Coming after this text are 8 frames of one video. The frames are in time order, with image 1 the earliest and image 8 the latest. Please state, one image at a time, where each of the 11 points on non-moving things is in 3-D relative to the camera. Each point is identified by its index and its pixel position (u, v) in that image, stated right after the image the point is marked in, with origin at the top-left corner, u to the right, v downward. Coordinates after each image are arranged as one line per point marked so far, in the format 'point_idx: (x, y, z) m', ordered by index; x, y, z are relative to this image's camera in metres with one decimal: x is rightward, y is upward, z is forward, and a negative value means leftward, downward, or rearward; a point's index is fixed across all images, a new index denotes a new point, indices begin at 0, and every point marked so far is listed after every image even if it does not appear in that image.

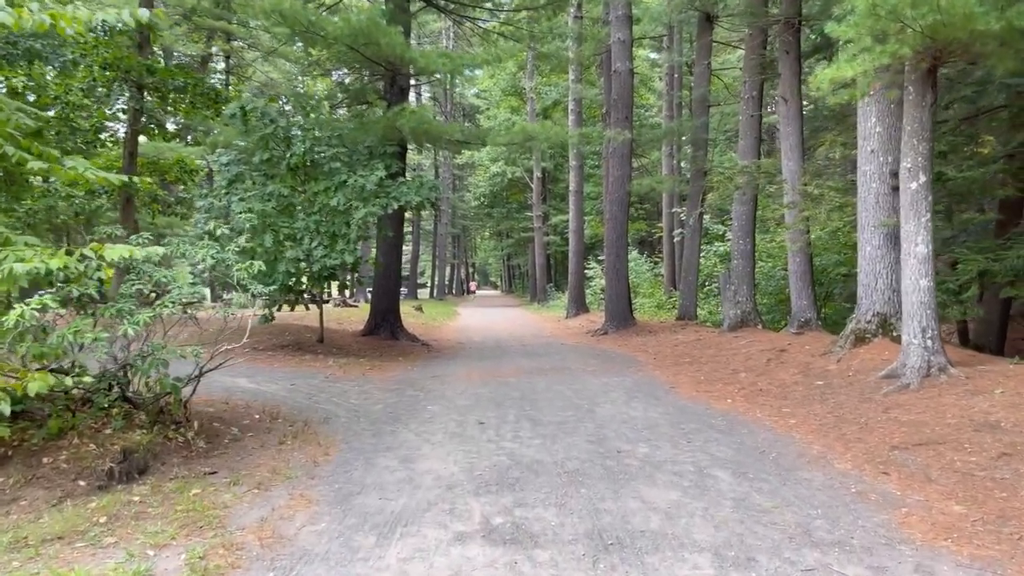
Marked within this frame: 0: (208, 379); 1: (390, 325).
0: (-3.5, -1.0, +9.2) m
1: (-2.2, -0.7, +14.6) m
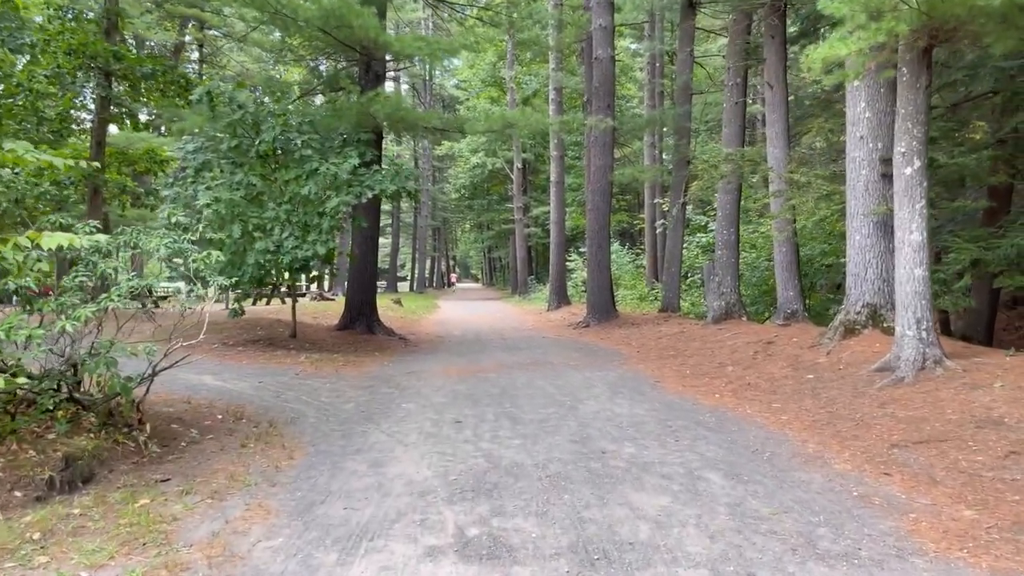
0: (-3.7, -1.0, +8.7) m
1: (-2.6, -0.6, +14.2) m
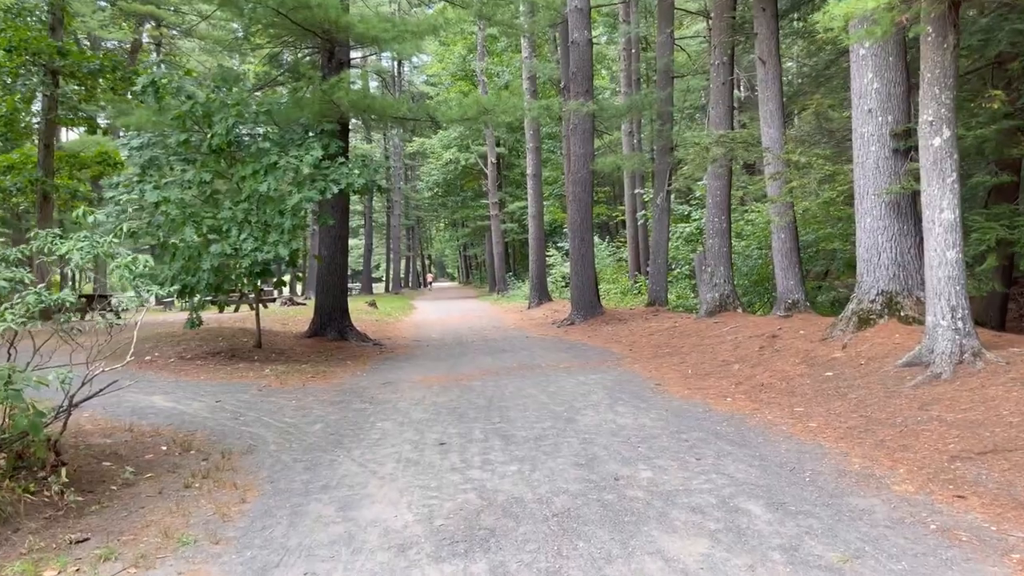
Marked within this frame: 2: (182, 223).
0: (-3.8, -1.1, +7.7) m
1: (-2.9, -0.6, +13.3) m
2: (-3.9, +0.8, +9.6) m
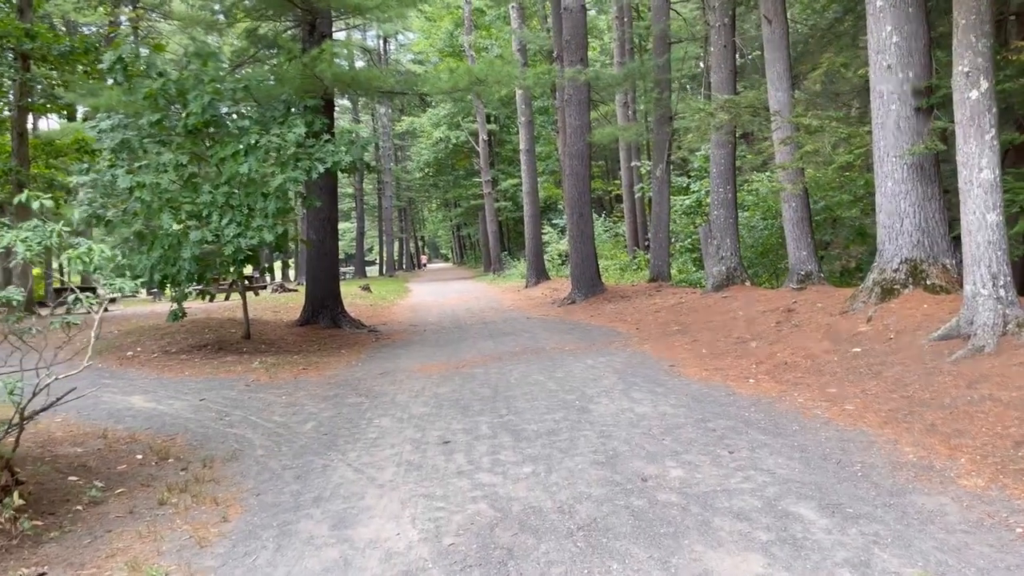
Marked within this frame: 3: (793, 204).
0: (-3.8, -1.0, +7.2) m
1: (-2.9, -0.4, +12.7) m
2: (-4.0, +0.9, +9.0) m
3: (+3.8, +1.1, +10.9) m
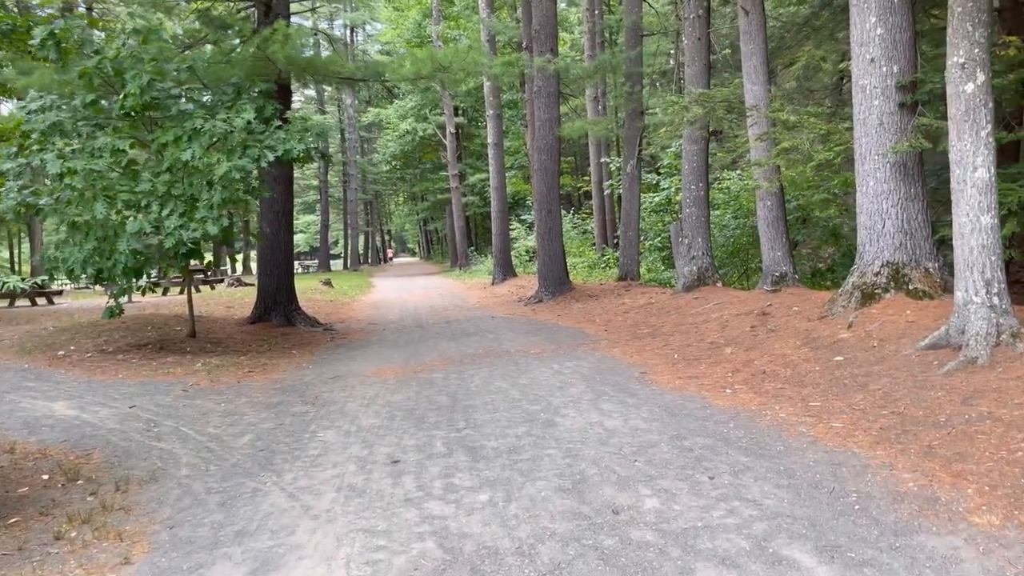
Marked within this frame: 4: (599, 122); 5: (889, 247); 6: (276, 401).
0: (-4.1, -1.0, +6.5) m
1: (-3.4, -0.3, +12.1) m
2: (-4.3, +0.9, +8.3) m
3: (+3.4, +1.1, +10.5) m
4: (+1.8, +3.4, +16.4) m
5: (+3.7, +0.4, +7.9) m
6: (-2.0, -1.0, +6.8) m
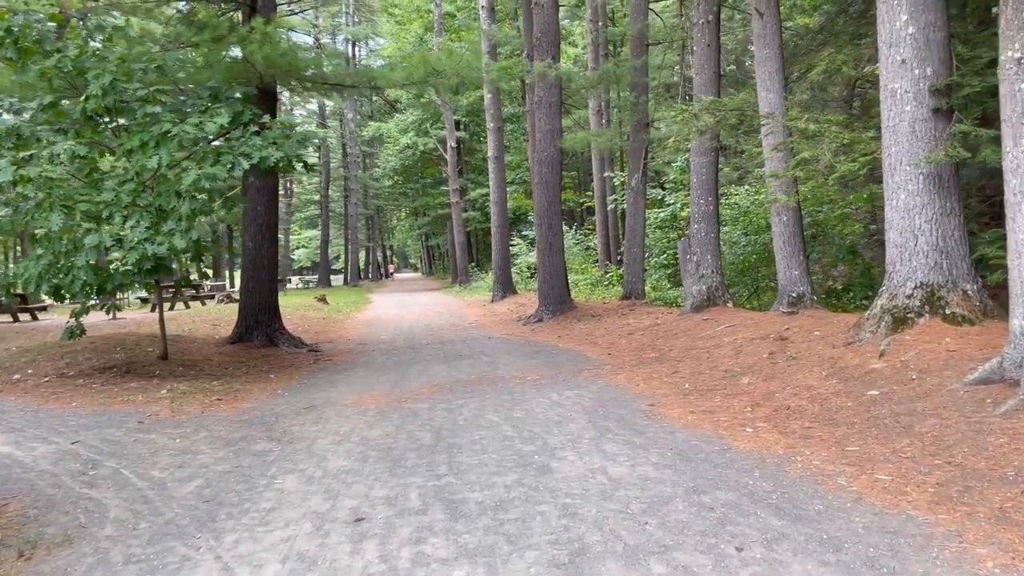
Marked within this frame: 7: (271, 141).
0: (-4.2, -1.1, +5.8) m
1: (-3.5, -0.6, +11.3) m
2: (-4.4, +0.8, +7.6) m
3: (+3.3, +0.9, +9.8) m
4: (+1.8, +3.0, +15.7) m
5: (+3.7, +0.2, +7.1) m
6: (-2.1, -1.1, +6.0) m
7: (-2.5, +1.5, +8.2) m
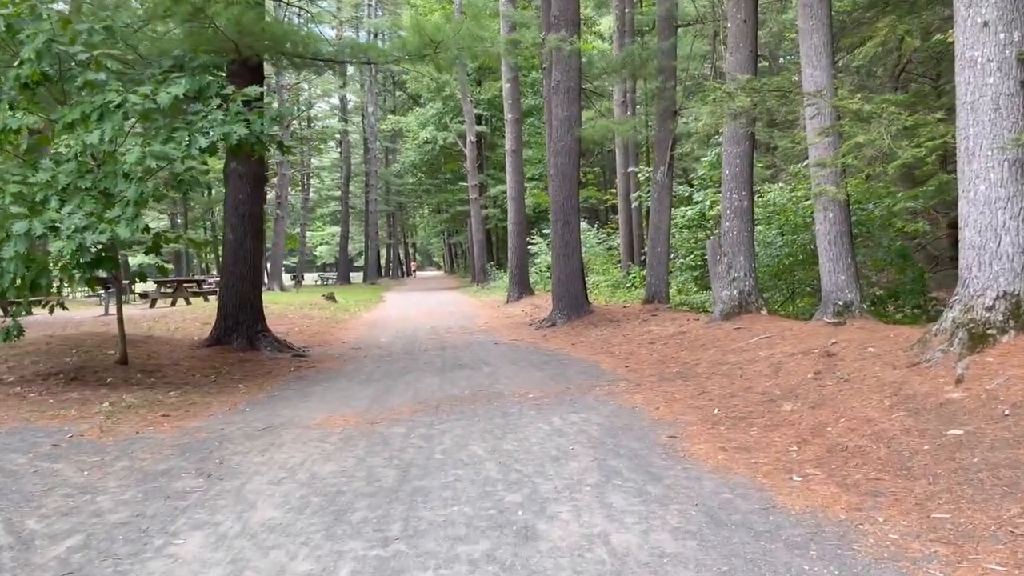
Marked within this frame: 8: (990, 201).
0: (-4.3, -1.1, +4.7) m
1: (-3.4, -0.5, +10.3) m
2: (-4.4, +0.8, +6.6) m
3: (+3.4, +0.8, +8.5) m
4: (+2.1, +3.0, +14.5) m
5: (+3.6, +0.1, +5.9) m
6: (-2.1, -1.1, +4.9) m
7: (-2.4, +1.5, +7.1) m
8: (+3.6, +0.6, +6.0) m
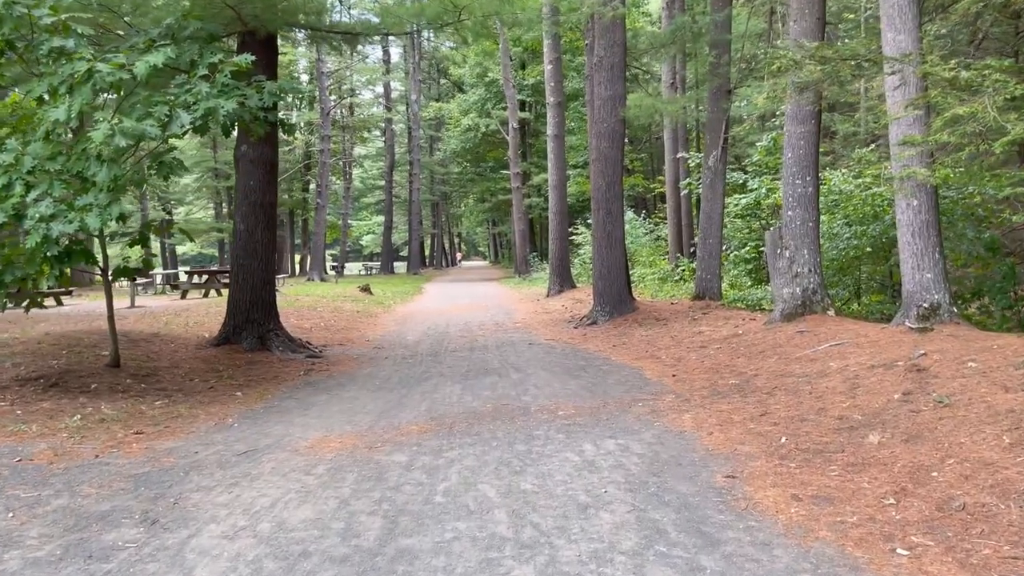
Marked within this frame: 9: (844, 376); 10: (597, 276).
0: (-4.2, -1.1, +4.0) m
1: (-3.0, -0.5, +9.5) m
2: (-4.2, +0.8, +5.8) m
3: (+3.7, +0.8, +7.3) m
4: (+2.7, +3.1, +13.3) m
5: (+3.8, +0.1, +4.7) m
6: (-2.1, -1.1, +4.1) m
7: (-2.2, +1.5, +6.2) m
8: (+3.7, +0.6, +4.7) m
9: (+2.6, -0.7, +6.3) m
10: (+1.3, +0.2, +12.5) m
